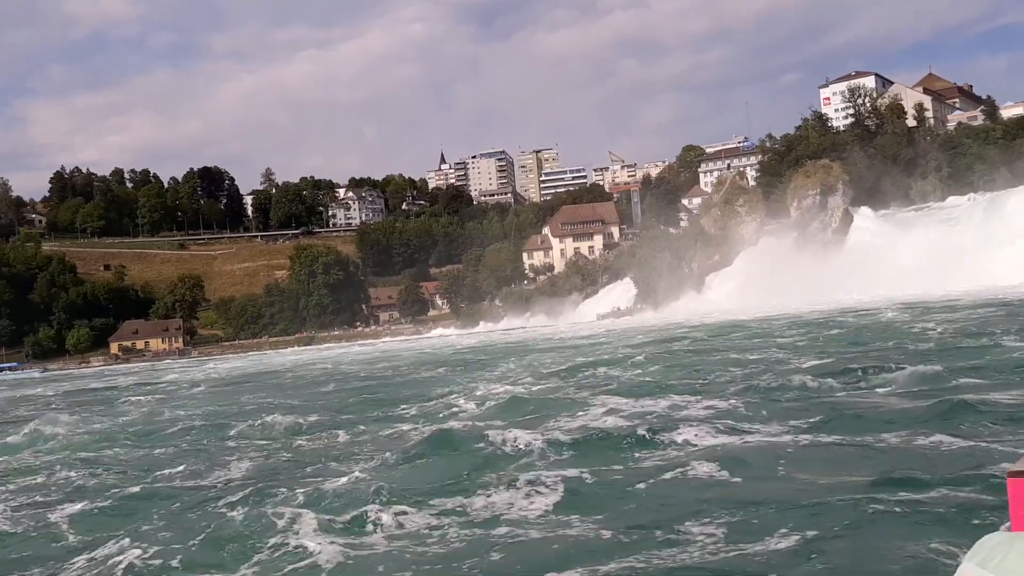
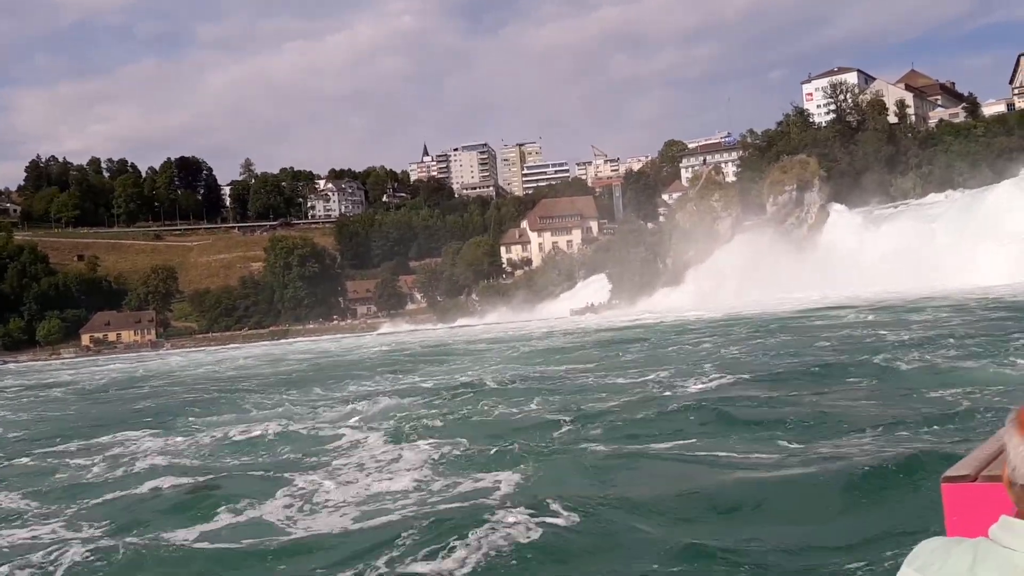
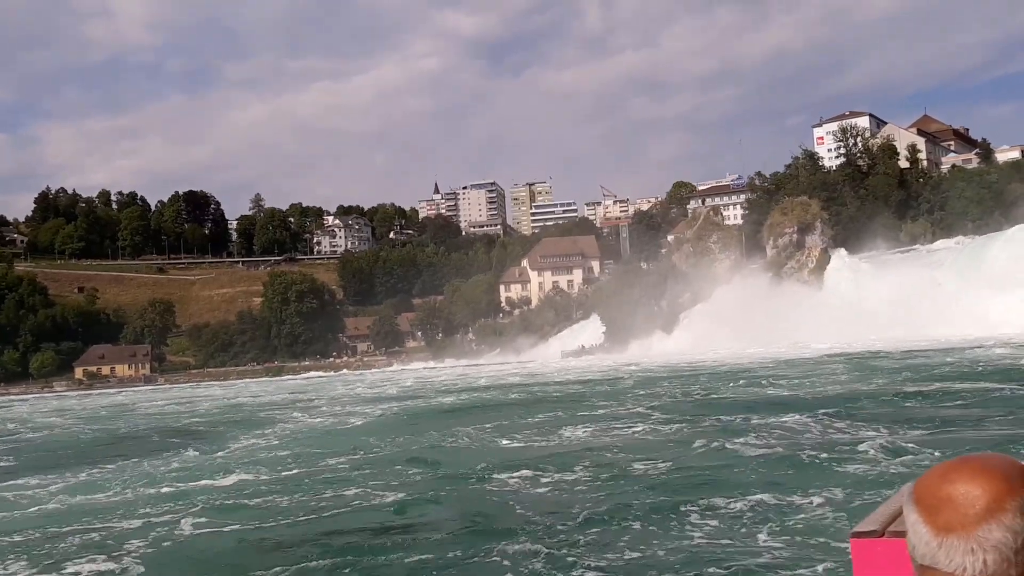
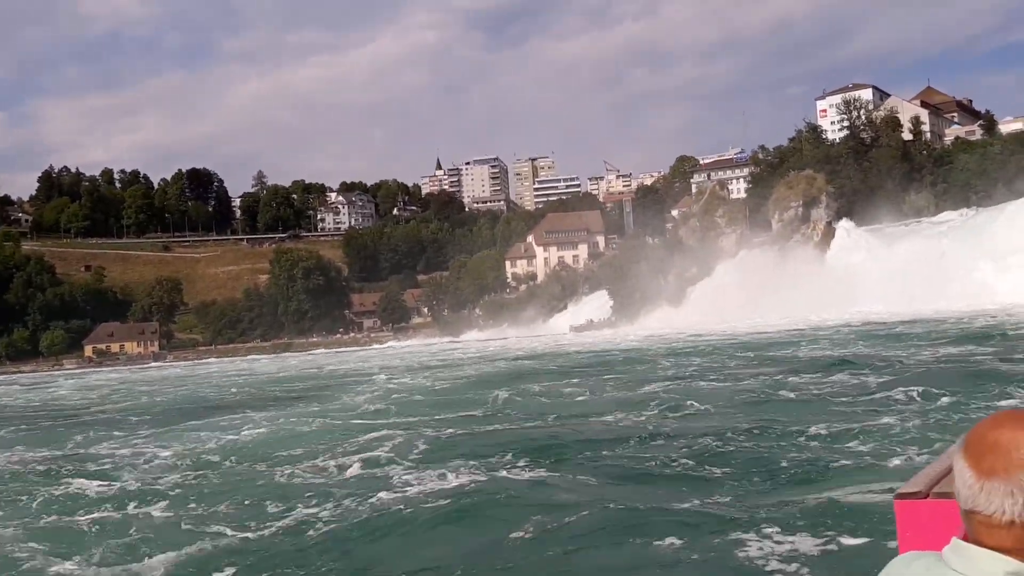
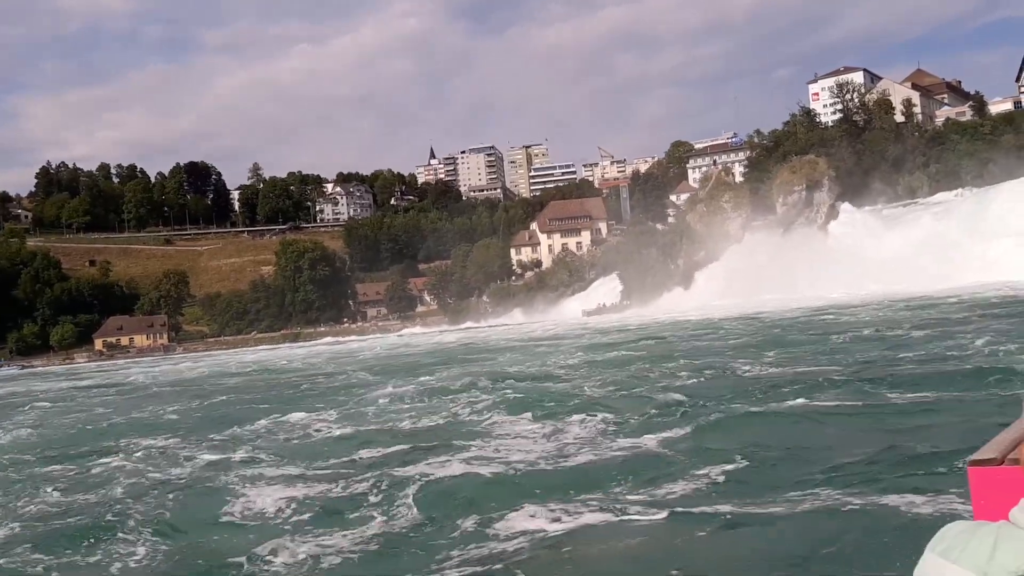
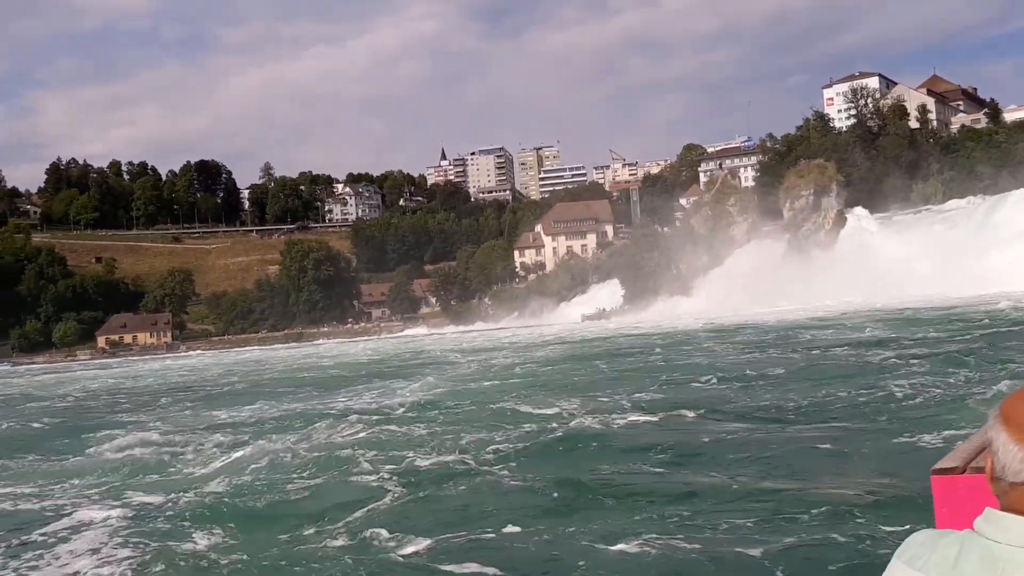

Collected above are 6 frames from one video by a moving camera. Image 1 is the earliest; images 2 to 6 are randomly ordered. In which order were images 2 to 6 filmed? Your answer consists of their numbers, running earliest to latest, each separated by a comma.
5, 2, 6, 4, 3
